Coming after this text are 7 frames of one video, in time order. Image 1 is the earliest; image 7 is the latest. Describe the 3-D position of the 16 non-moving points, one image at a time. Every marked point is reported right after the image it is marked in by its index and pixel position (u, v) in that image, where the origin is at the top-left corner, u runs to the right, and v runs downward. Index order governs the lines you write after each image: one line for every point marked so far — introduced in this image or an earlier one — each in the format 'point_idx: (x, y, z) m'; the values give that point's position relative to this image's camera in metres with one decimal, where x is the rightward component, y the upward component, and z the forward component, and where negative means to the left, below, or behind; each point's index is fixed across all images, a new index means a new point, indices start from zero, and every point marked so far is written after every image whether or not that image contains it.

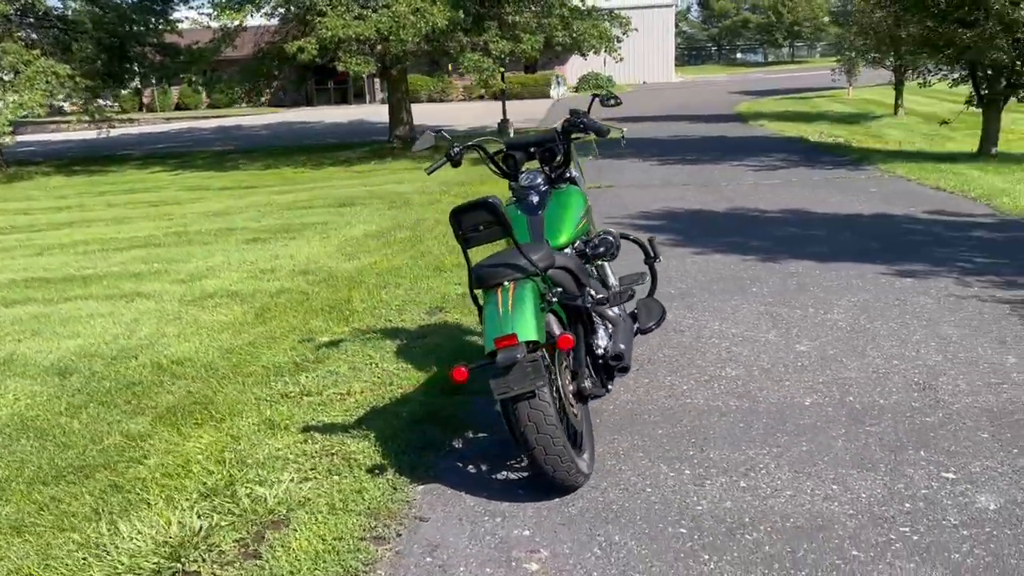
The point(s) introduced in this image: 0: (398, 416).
0: (-0.6, -0.7, +4.6) m
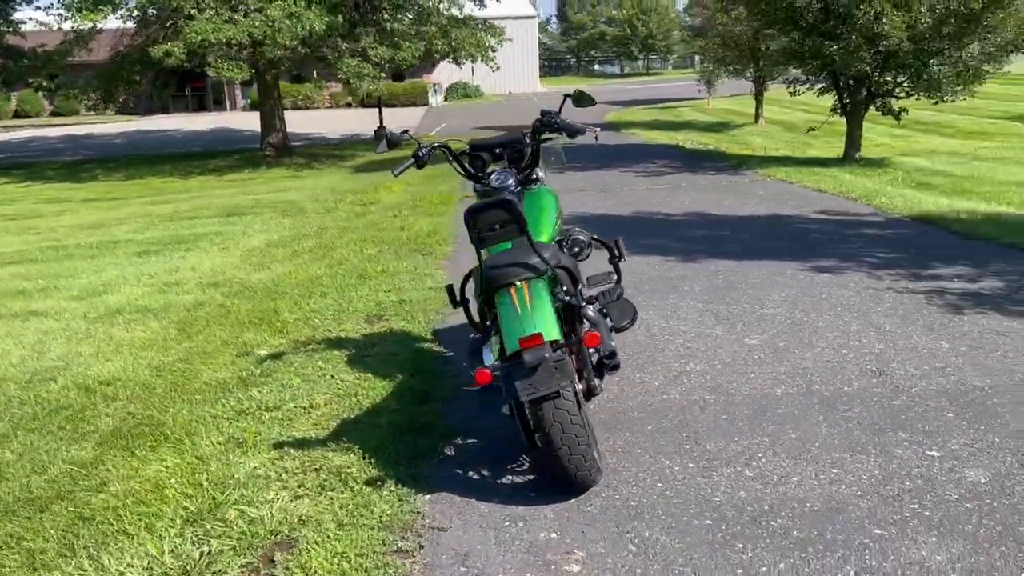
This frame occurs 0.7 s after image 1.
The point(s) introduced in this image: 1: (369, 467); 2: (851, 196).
0: (-0.7, -0.7, +4.4) m
1: (-0.6, -0.8, +3.9) m
2: (+4.9, +1.3, +12.6) m
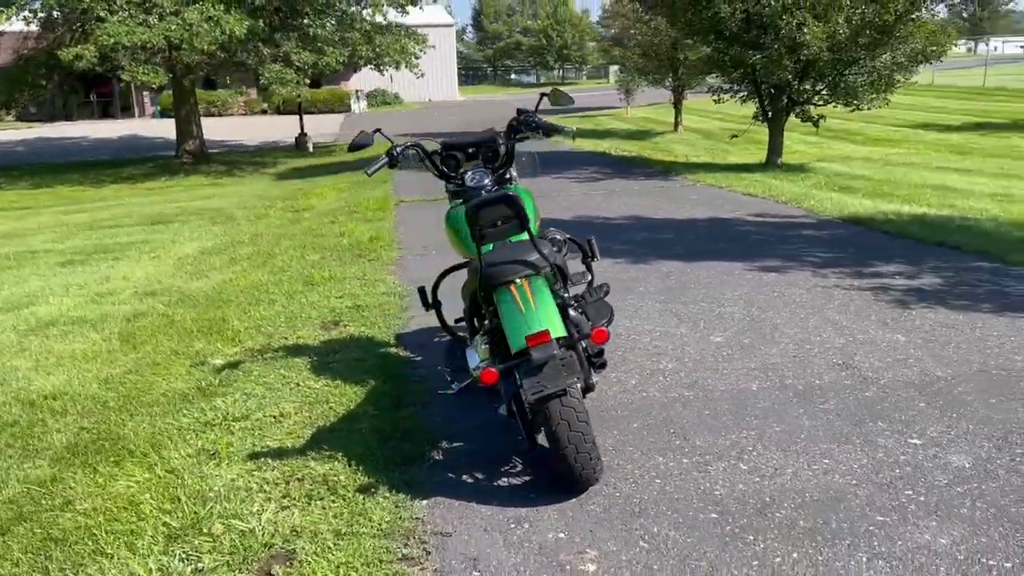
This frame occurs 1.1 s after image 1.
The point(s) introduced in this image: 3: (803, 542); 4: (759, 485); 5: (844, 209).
0: (-0.7, -0.7, +4.3) m
1: (-0.7, -0.8, +3.8) m
2: (+4.0, +1.3, +12.9) m
3: (+1.0, -0.9, +3.1) m
4: (+1.0, -0.8, +3.5) m
5: (+4.4, +1.1, +11.7) m
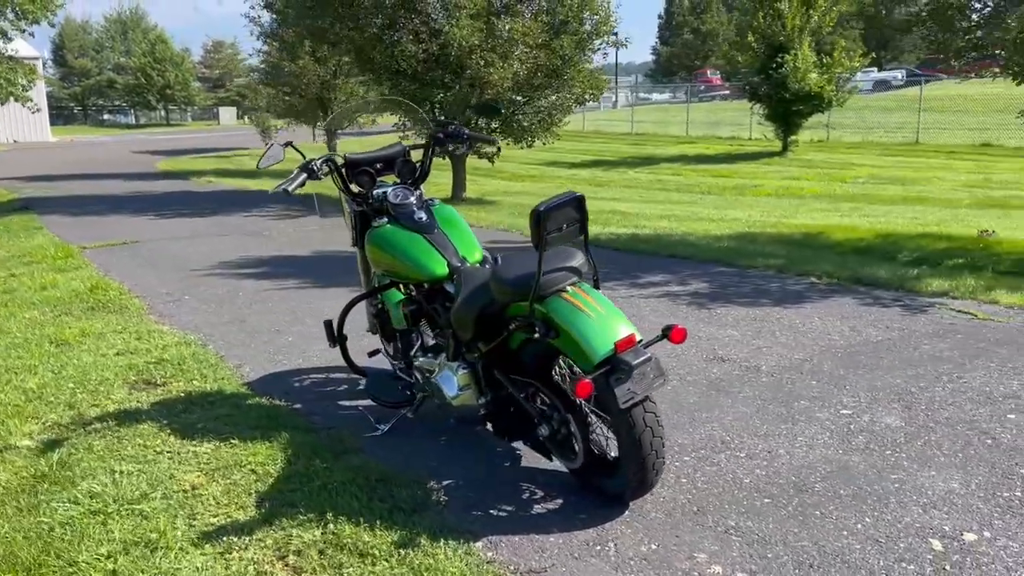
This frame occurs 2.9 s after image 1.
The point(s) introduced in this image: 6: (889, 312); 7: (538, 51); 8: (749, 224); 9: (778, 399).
0: (-0.8, -0.8, +3.7) m
1: (-0.5, -0.9, +3.3) m
2: (-0.3, +0.9, +13.6) m
3: (+1.3, -0.8, +3.3) m
4: (+1.1, -0.8, +3.7) m
5: (+0.7, +0.8, +12.6) m
6: (+2.9, -0.2, +6.7) m
7: (+0.5, +4.5, +16.5) m
8: (+3.6, +1.0, +13.1) m
9: (+1.4, -0.6, +4.7) m
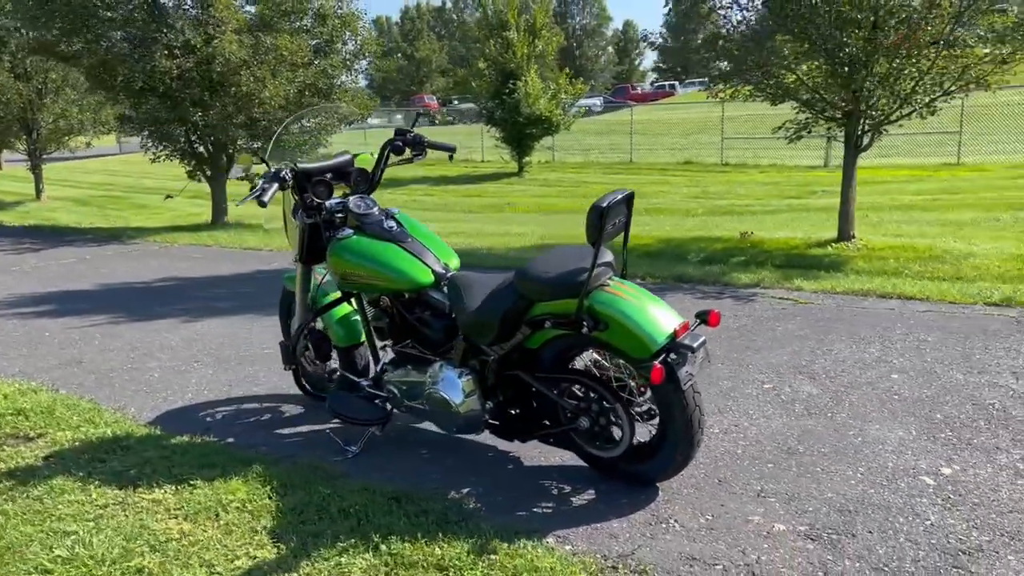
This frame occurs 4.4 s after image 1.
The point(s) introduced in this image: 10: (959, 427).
0: (-0.7, -0.9, +3.5) m
1: (-0.3, -0.9, +3.2) m
2: (-3.4, +0.6, +13.1) m
3: (+1.5, -0.8, +3.8) m
4: (+1.1, -0.7, +4.1) m
5: (-2.2, +0.5, +12.4) m
6: (+1.8, -0.1, +7.6) m
7: (-3.8, +4.0, +16.1) m
8: (+0.4, +0.8, +13.8) m
9: (+1.1, -0.6, +5.1) m
10: (+2.1, -0.7, +4.1) m
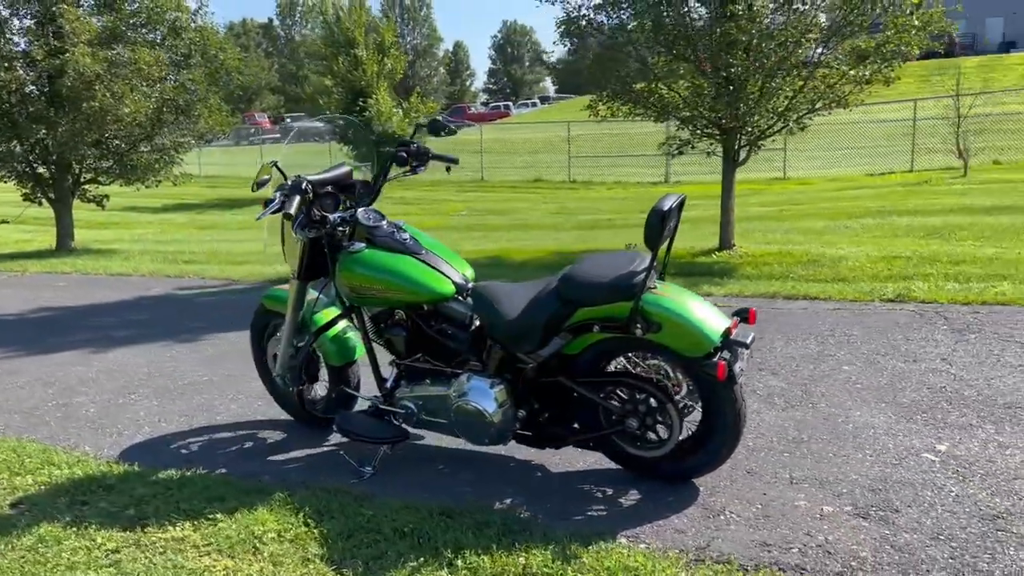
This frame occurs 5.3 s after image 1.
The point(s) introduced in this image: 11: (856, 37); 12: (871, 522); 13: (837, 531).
0: (-0.4, -0.9, +3.4) m
1: (0.0, -1.0, +3.1) m
2: (-5.0, +0.2, +12.3) m
3: (+1.6, -0.7, +4.1) m
4: (+1.2, -0.7, +4.3) m
5: (-3.7, +0.2, +11.9) m
6: (+1.2, -0.2, +7.9) m
7: (-6.1, +3.5, +15.2) m
8: (-1.4, +0.5, +13.7) m
9: (+1.0, -0.6, +5.3) m
10: (+2.2, -0.6, +4.5) m
11: (+3.9, +2.9, +10.0) m
12: (+1.4, -0.9, +3.3) m
13: (+1.2, -0.9, +3.2) m
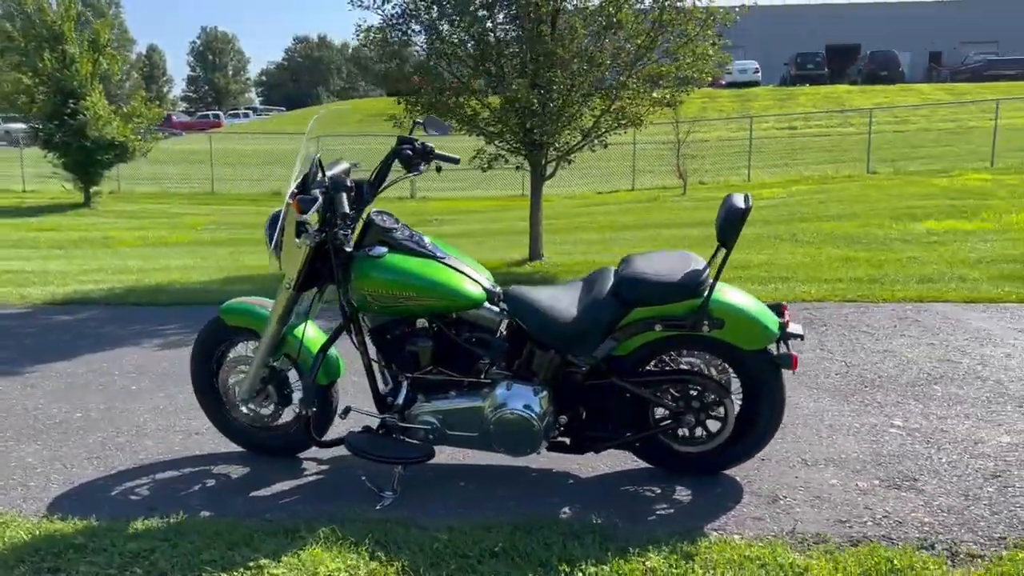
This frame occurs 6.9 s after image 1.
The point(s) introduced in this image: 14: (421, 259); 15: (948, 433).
0: (-0.1, -1.0, +3.1) m
1: (+0.4, -1.0, +3.1) m
2: (-7.3, -0.2, +10.1) m
3: (+1.6, -0.7, +4.5) m
4: (+1.1, -0.7, +4.6) m
5: (-5.9, -0.1, +10.2) m
6: (0.0, -0.3, +7.9) m
7: (-9.4, +3.1, +12.6) m
8: (-4.4, +0.3, +12.6) m
9: (+0.6, -0.6, +5.4) m
10: (+2.0, -0.6, +5.1) m
11: (+1.7, +2.8, +10.8) m
12: (+1.6, -0.8, +3.6) m
13: (+1.5, -0.9, +3.6) m
14: (-0.4, +0.1, +3.7) m
15: (+2.1, -0.7, +4.3) m
